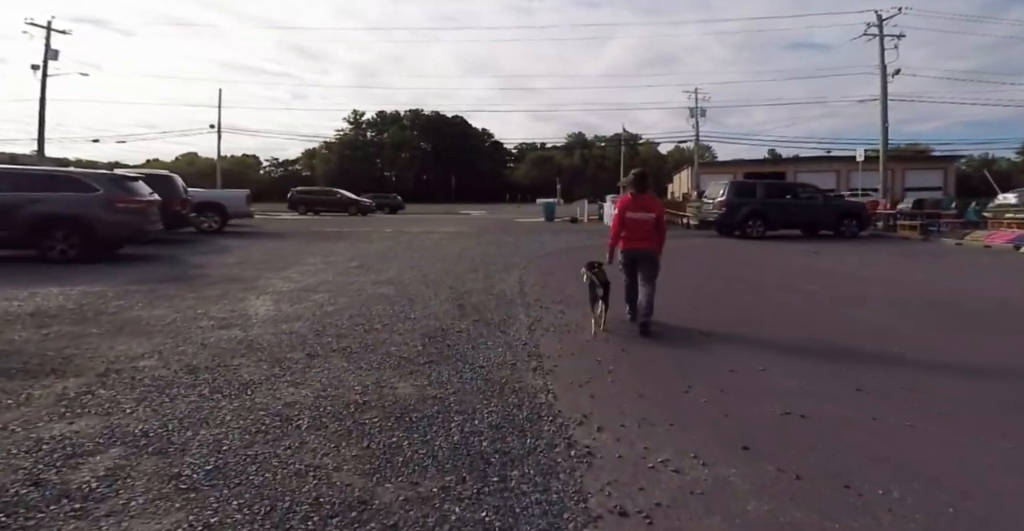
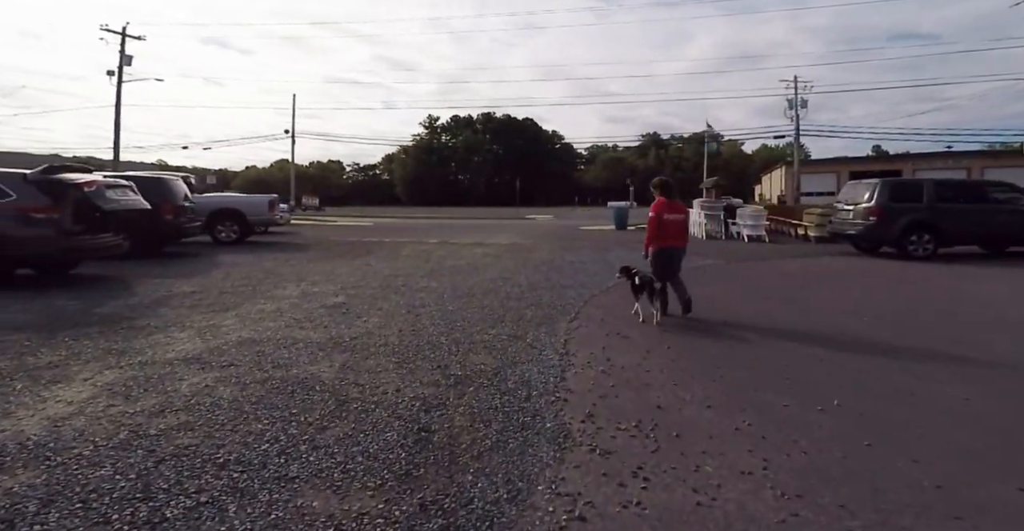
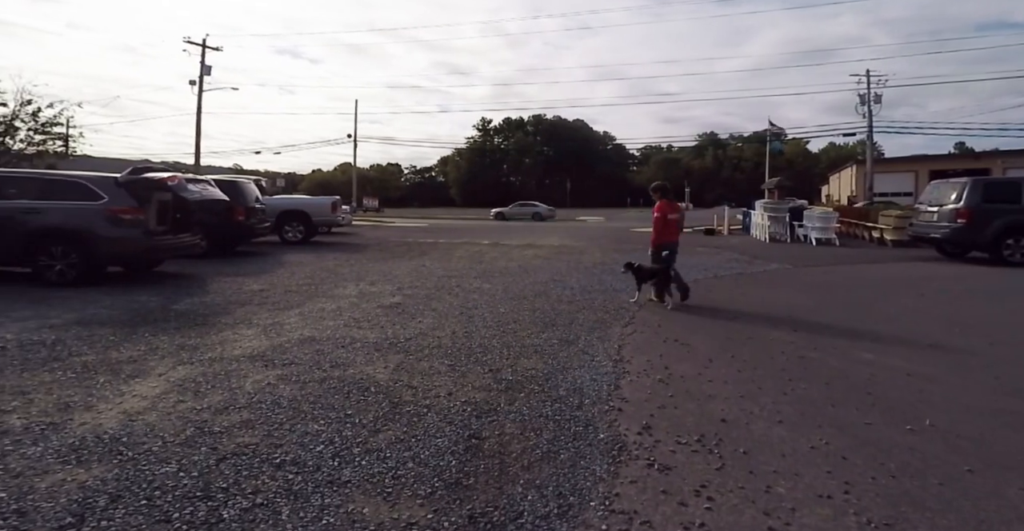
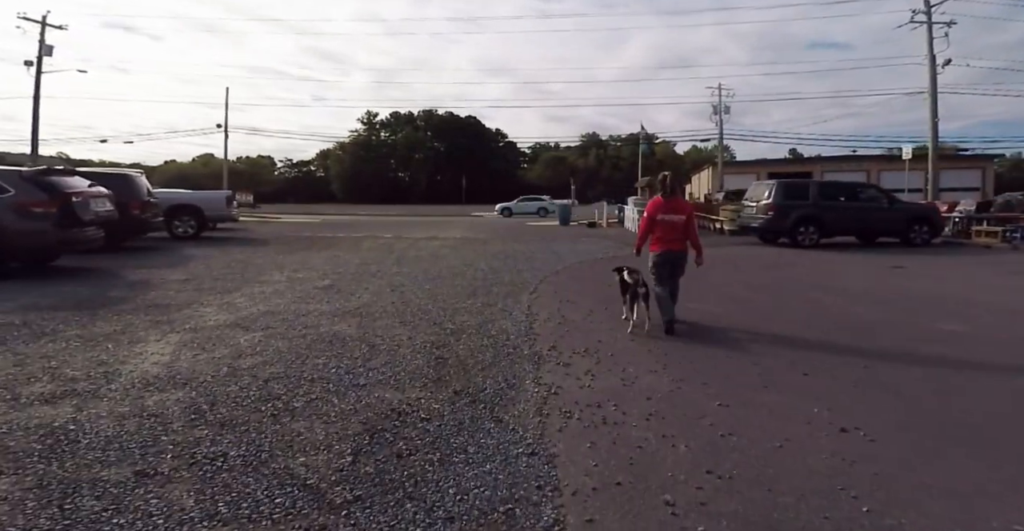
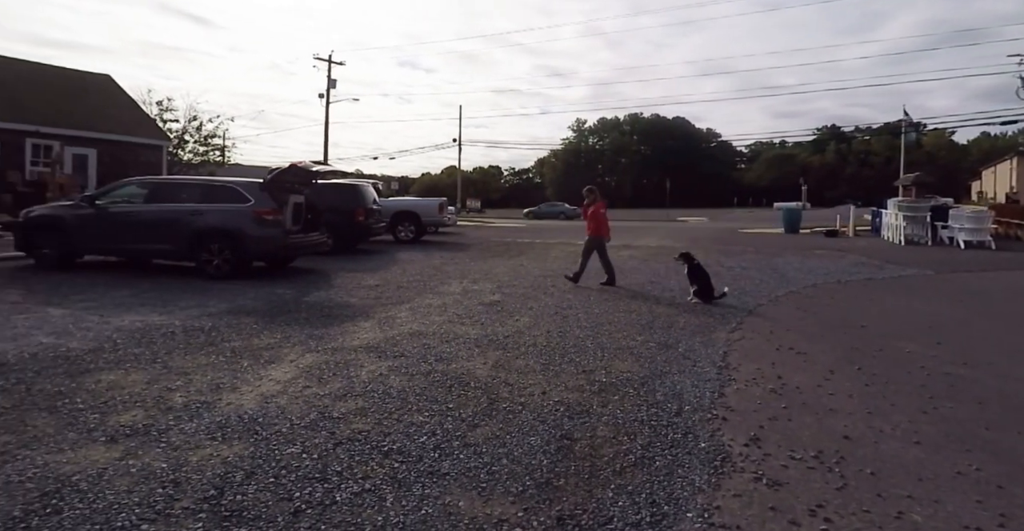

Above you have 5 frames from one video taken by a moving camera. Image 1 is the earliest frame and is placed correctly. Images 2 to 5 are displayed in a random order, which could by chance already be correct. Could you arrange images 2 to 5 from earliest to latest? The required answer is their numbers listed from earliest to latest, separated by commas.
4, 2, 3, 5
